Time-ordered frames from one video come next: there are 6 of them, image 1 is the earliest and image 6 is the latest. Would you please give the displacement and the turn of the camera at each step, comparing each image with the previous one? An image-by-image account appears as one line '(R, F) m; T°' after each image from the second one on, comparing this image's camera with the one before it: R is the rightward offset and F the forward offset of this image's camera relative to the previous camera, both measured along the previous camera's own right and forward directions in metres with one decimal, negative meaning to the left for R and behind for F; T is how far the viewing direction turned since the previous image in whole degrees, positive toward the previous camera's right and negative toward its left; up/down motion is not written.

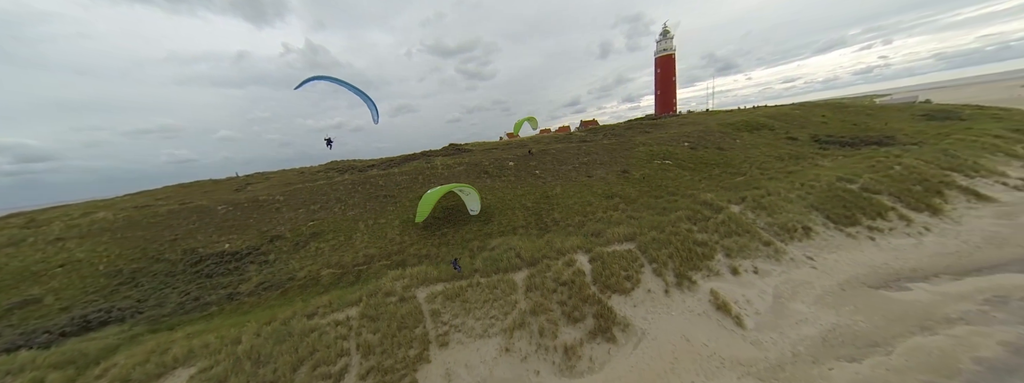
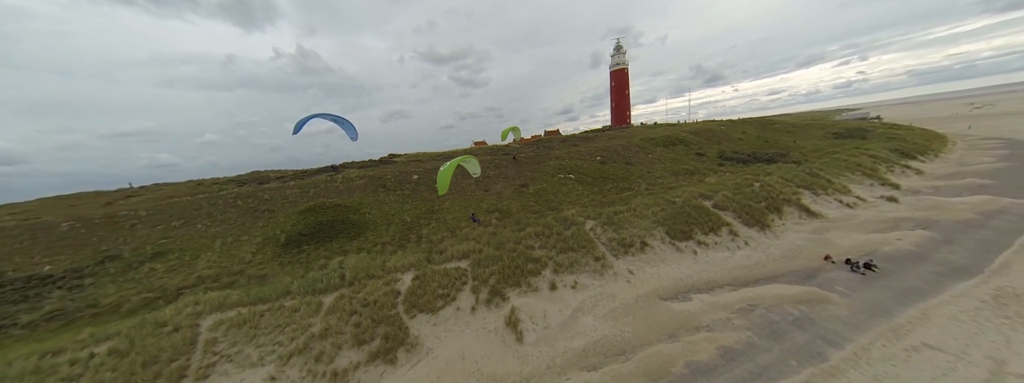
(+5.9, -0.6) m; +5°
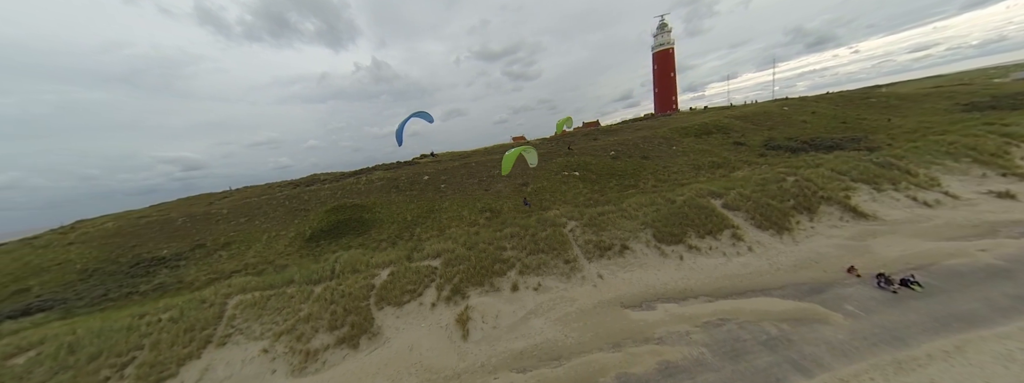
(+3.5, -0.1) m; -10°
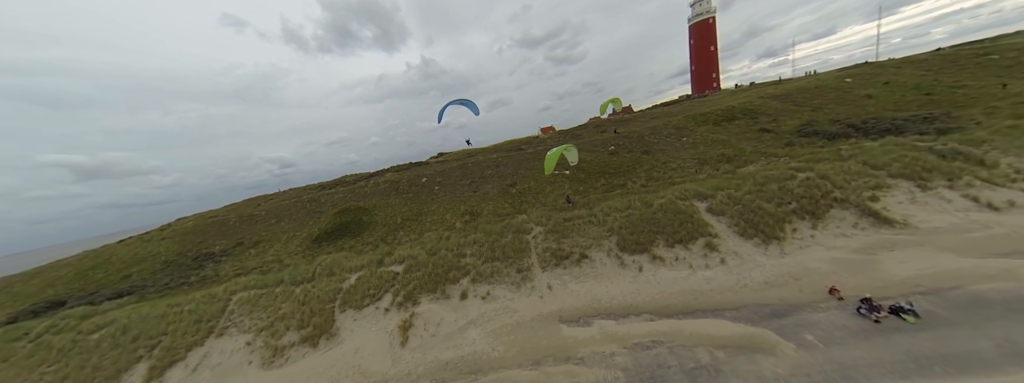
(+3.8, +0.2) m; -8°
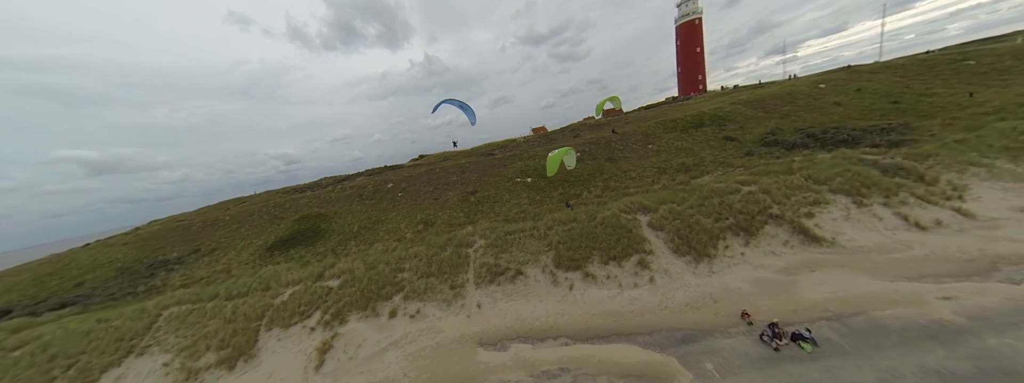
(+2.8, +0.2) m; +1°
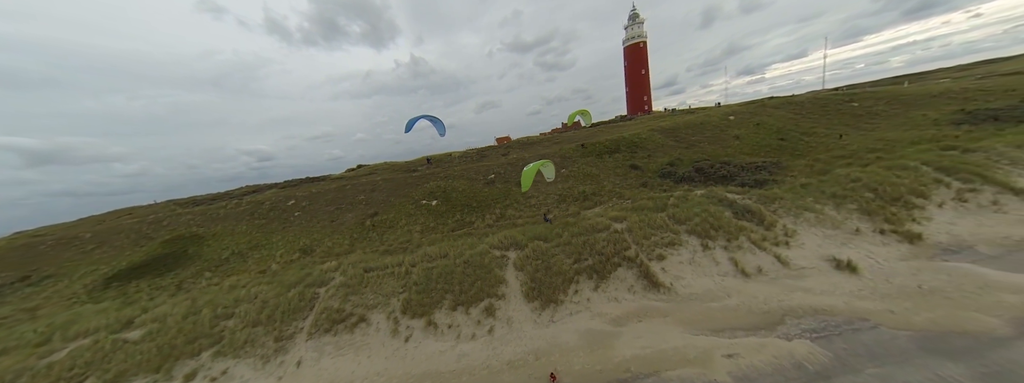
(+5.3, +0.3) m; +6°
